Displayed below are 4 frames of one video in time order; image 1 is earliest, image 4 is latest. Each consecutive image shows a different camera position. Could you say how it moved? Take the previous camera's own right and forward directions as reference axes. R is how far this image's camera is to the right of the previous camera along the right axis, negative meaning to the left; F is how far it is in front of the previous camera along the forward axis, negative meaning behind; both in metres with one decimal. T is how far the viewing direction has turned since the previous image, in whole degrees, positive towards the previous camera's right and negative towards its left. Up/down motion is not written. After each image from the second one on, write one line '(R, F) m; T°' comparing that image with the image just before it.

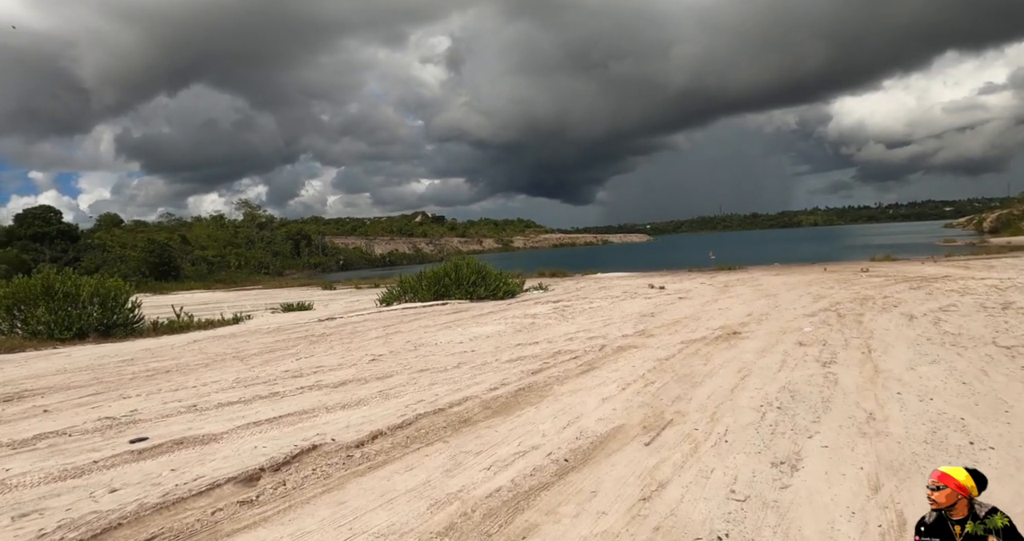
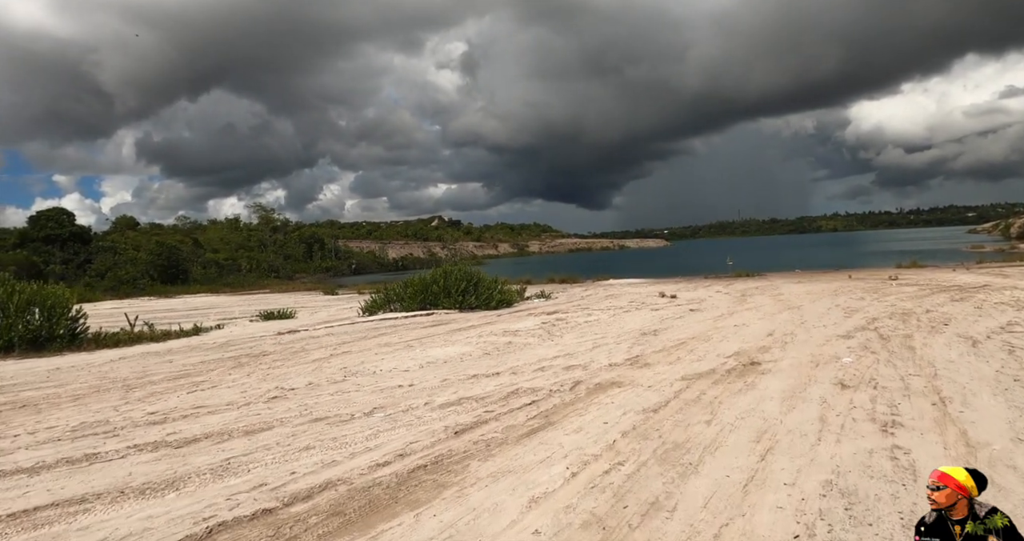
(+0.9, +2.3) m; -2°
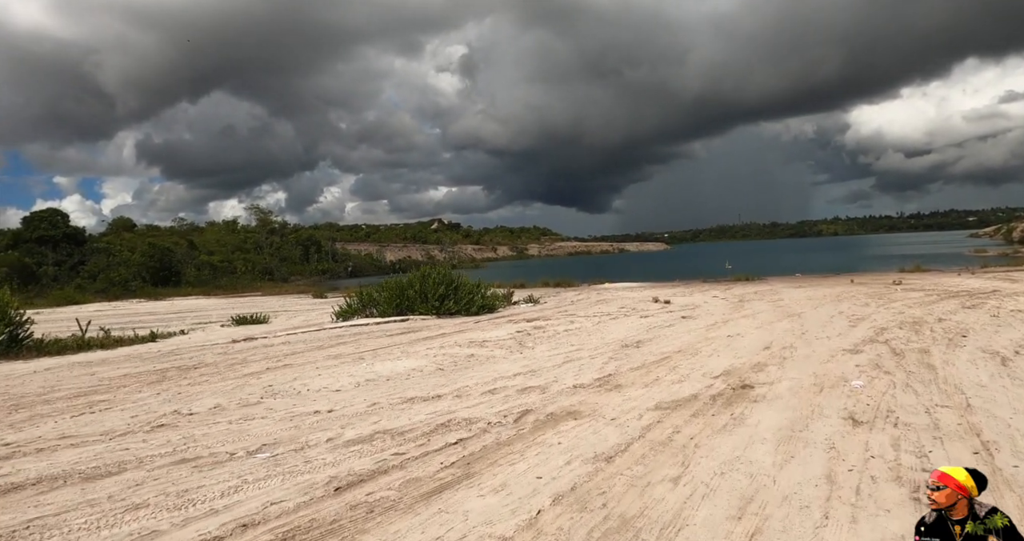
(+0.7, +1.4) m; 0°
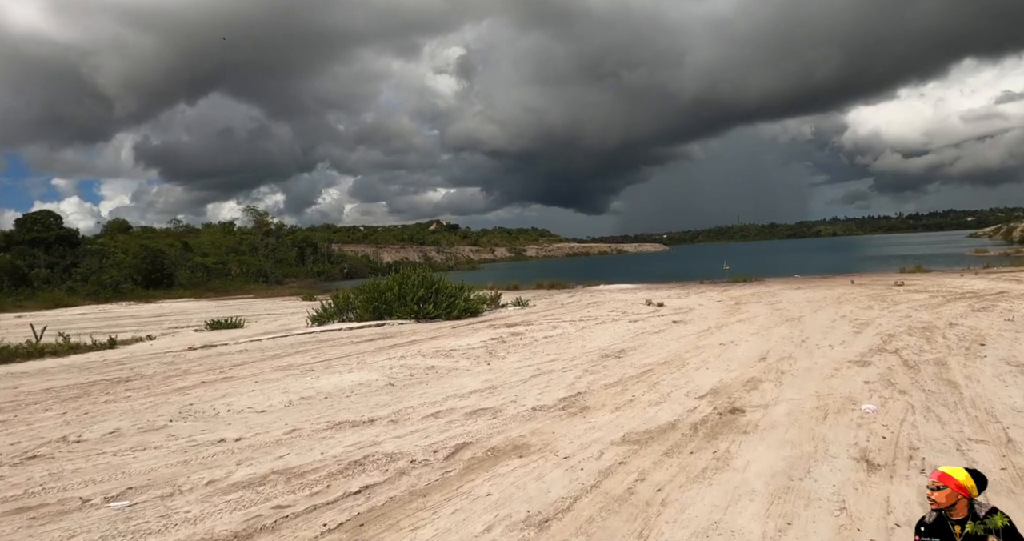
(+0.5, +1.1) m; 0°
